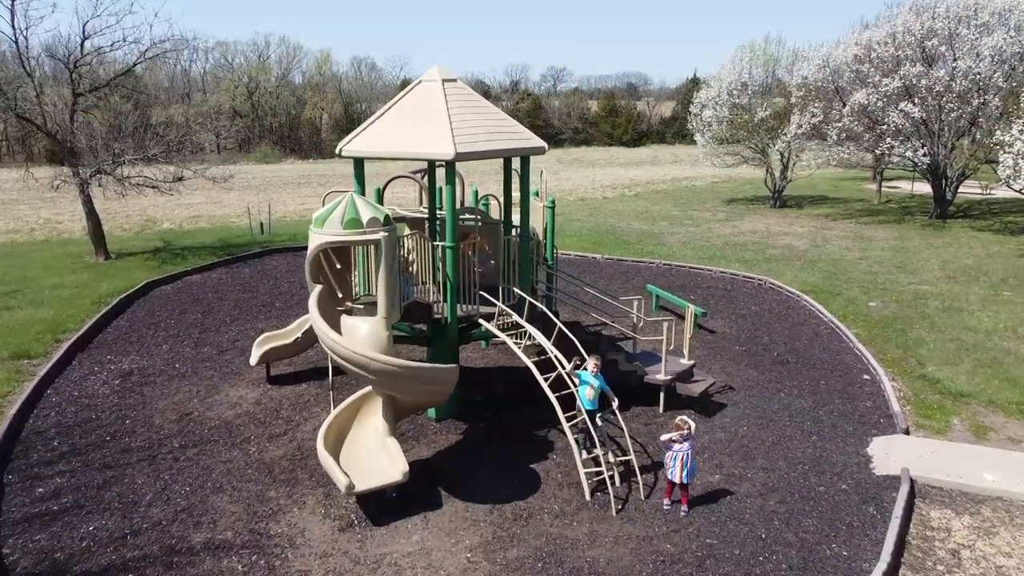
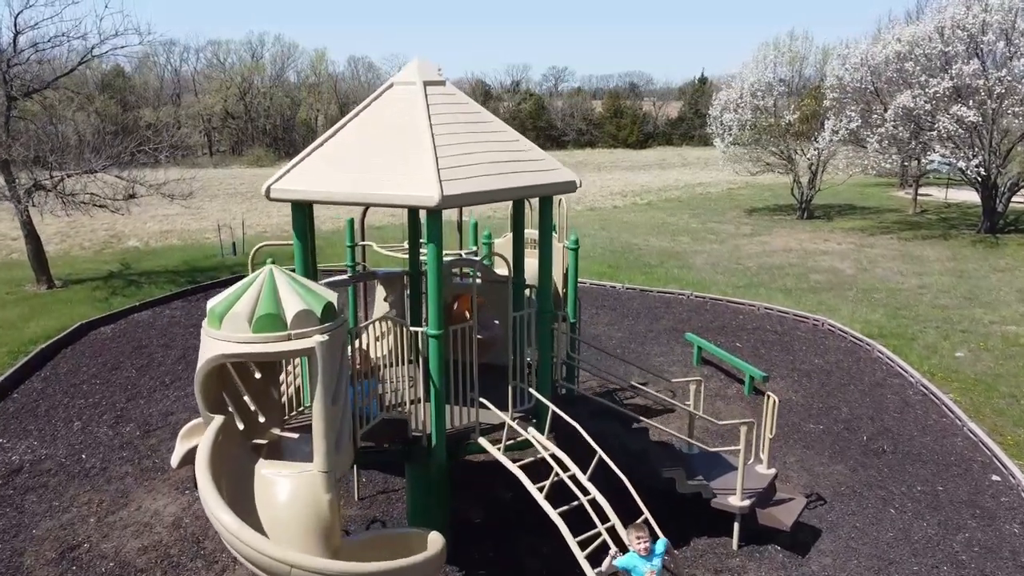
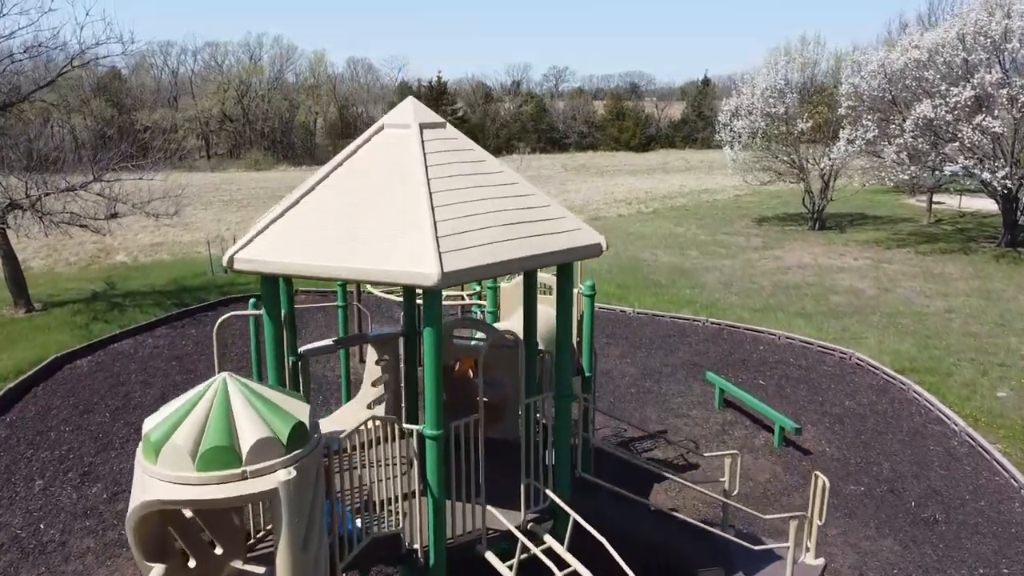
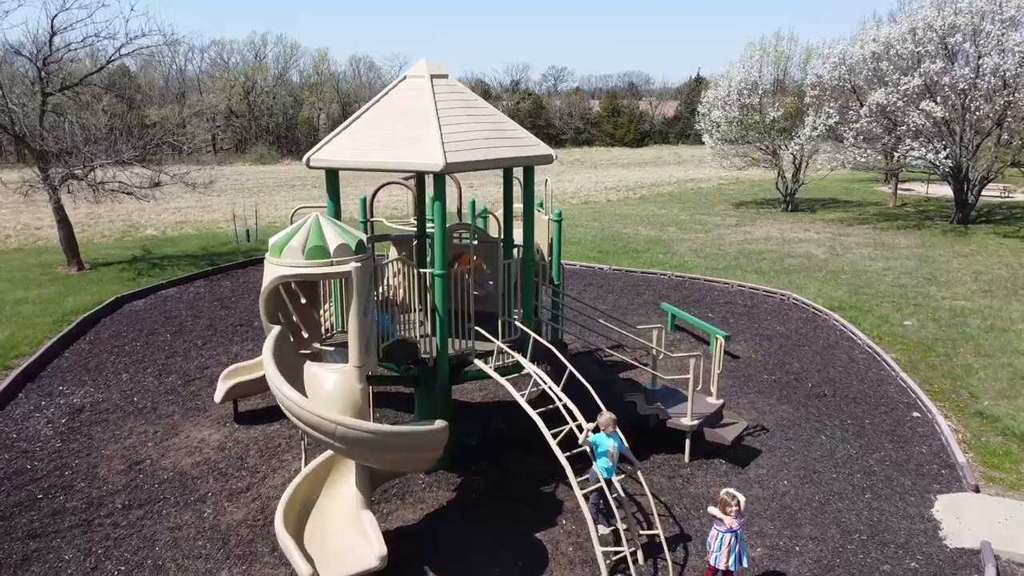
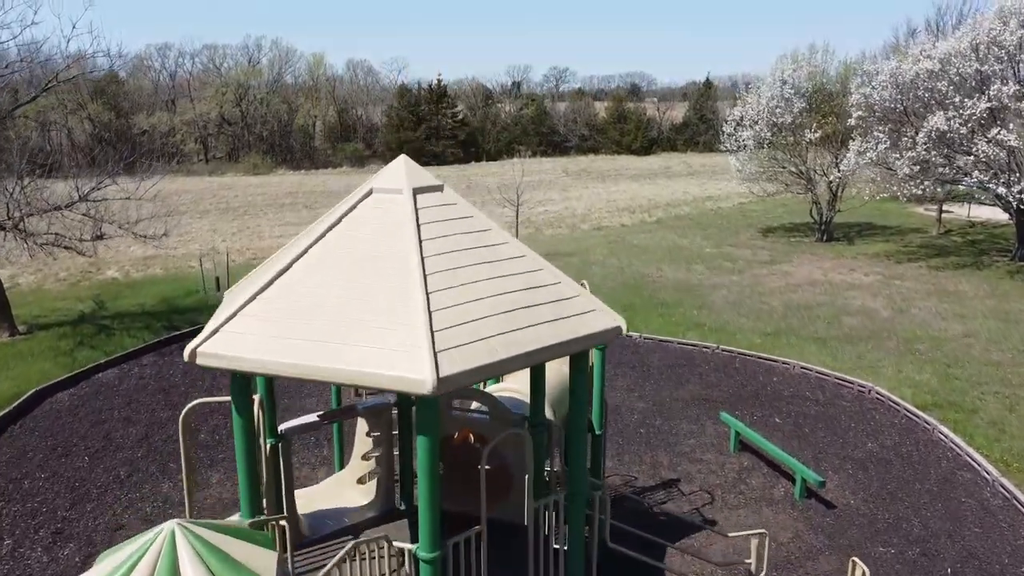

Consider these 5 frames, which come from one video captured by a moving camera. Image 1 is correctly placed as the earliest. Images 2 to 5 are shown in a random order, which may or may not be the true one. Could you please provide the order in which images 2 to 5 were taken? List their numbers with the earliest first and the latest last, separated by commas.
4, 2, 3, 5
